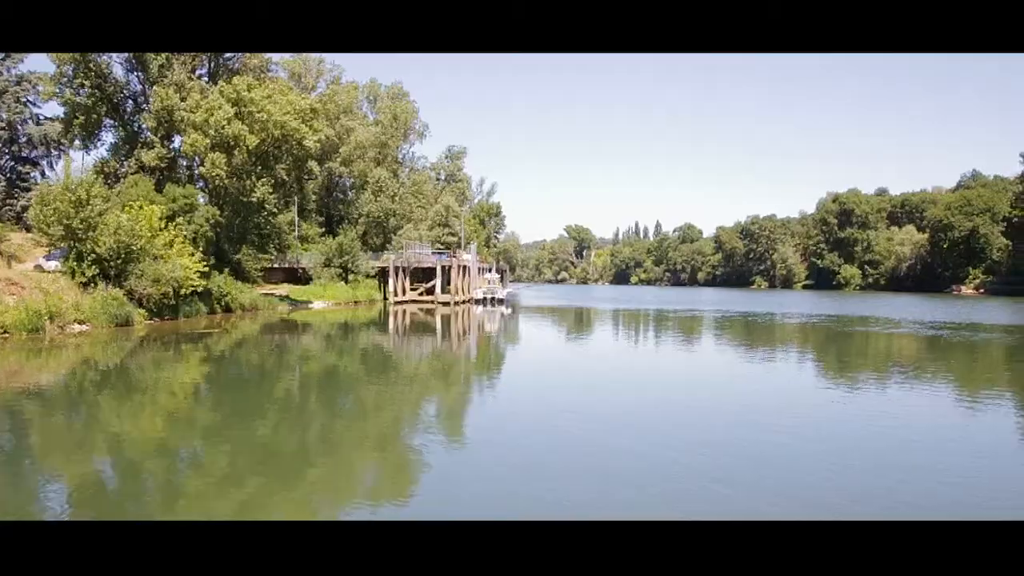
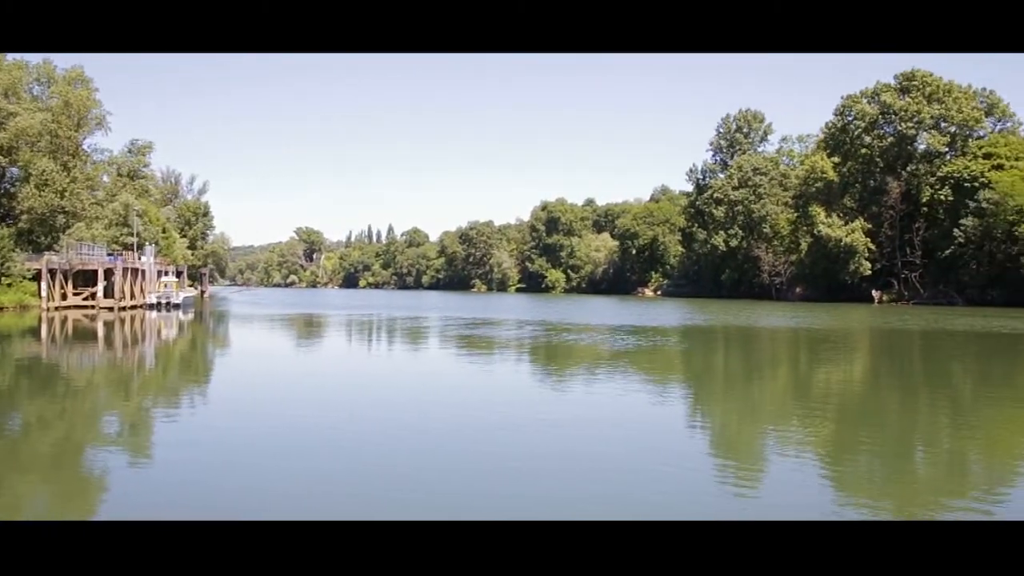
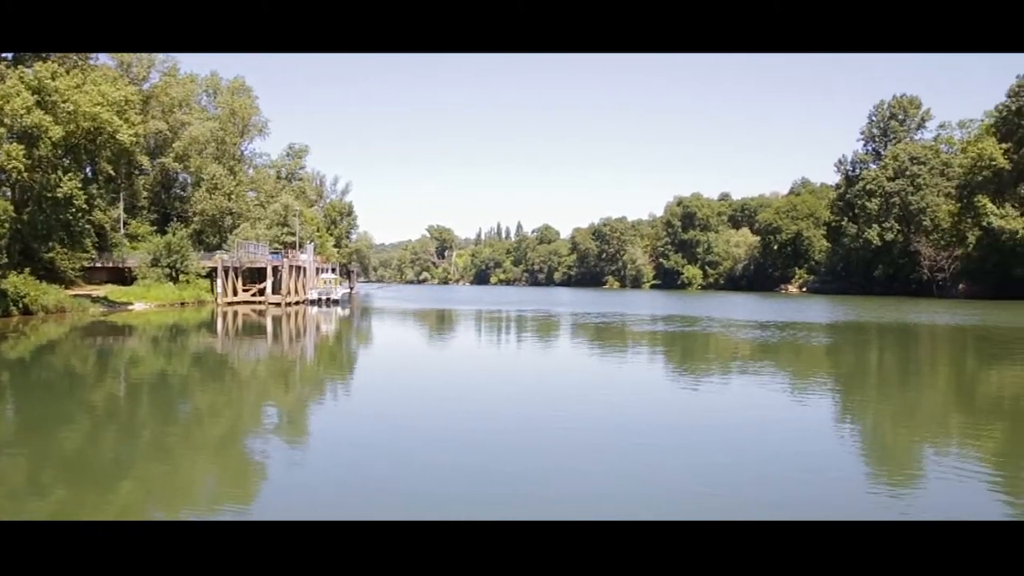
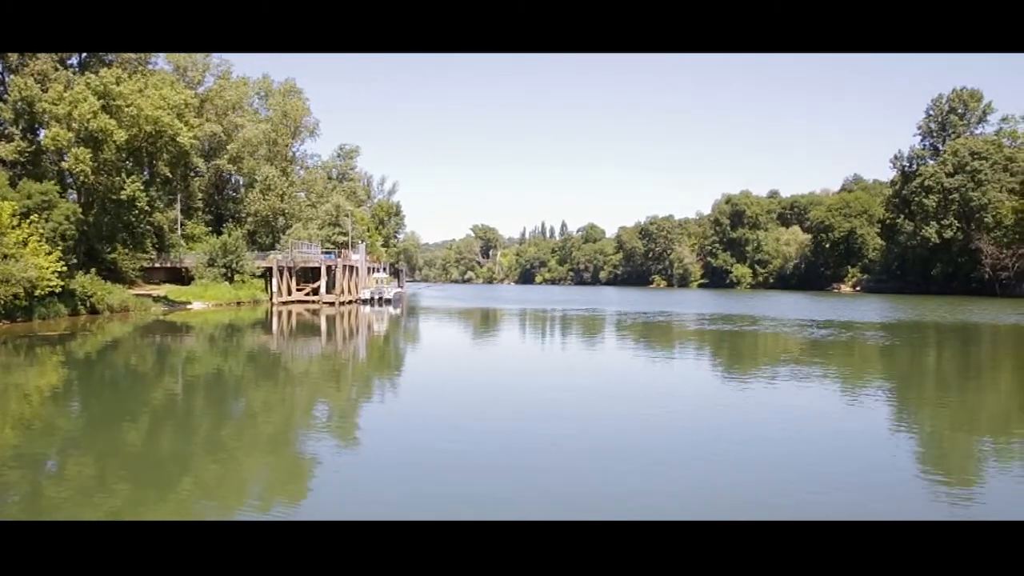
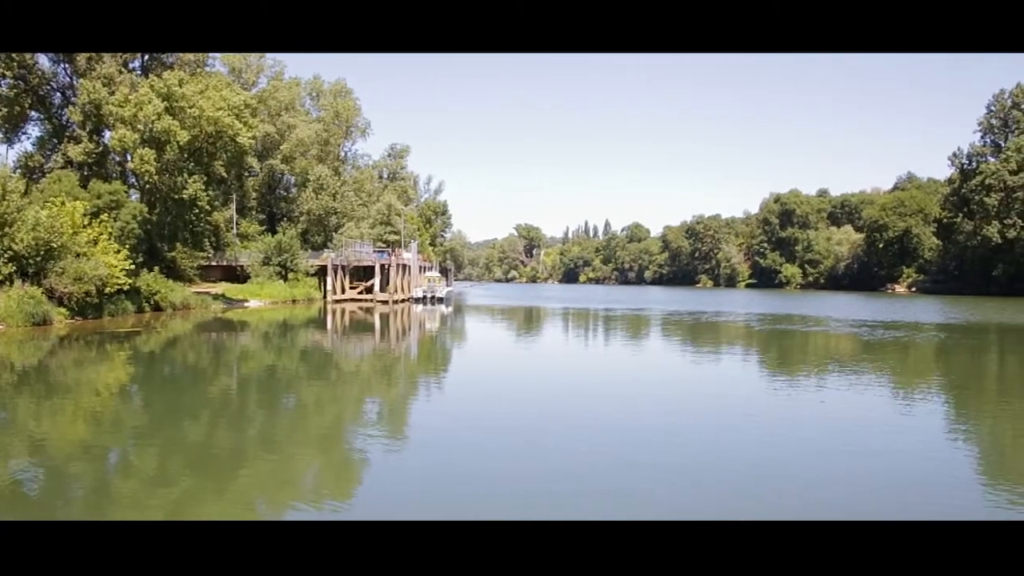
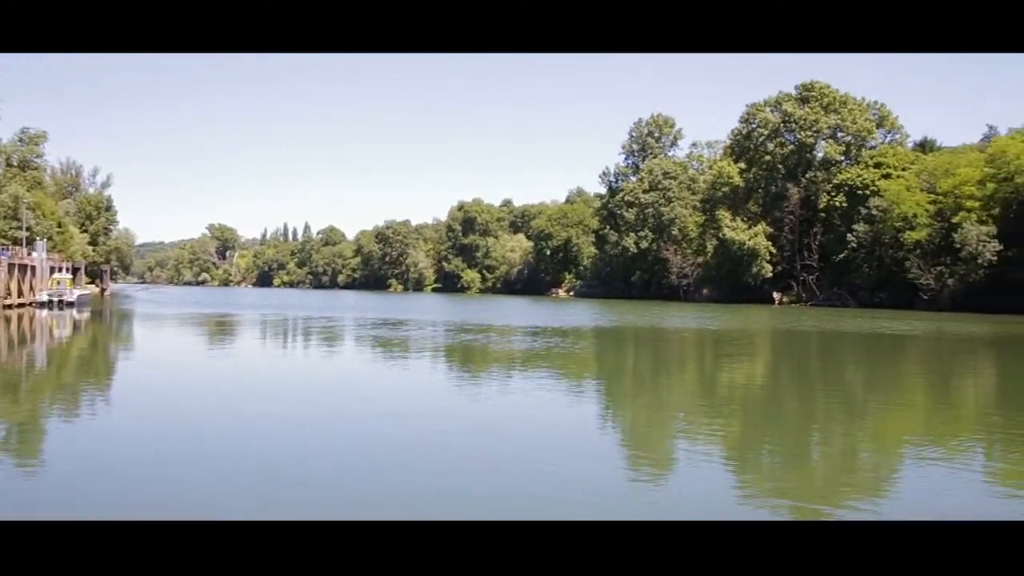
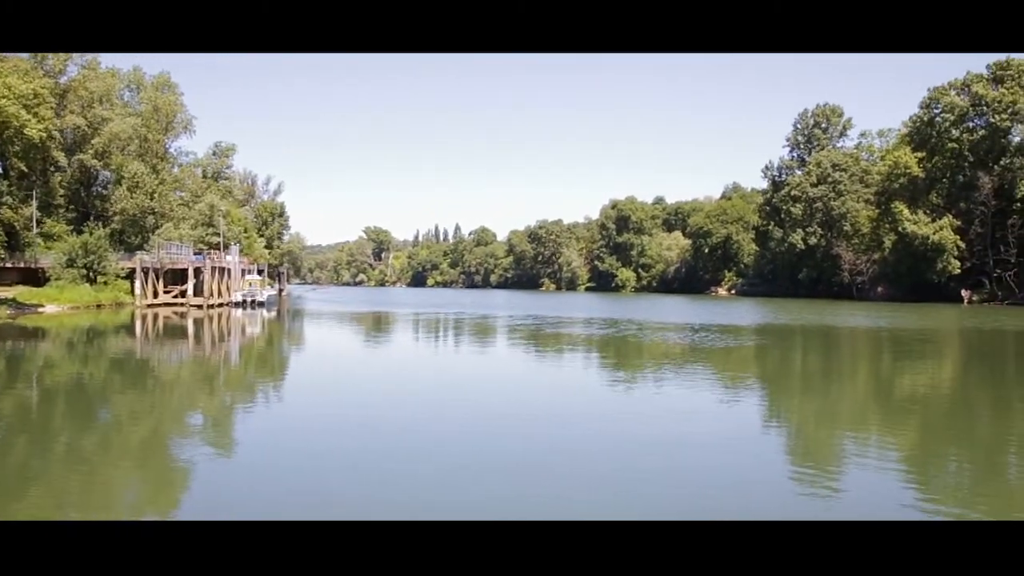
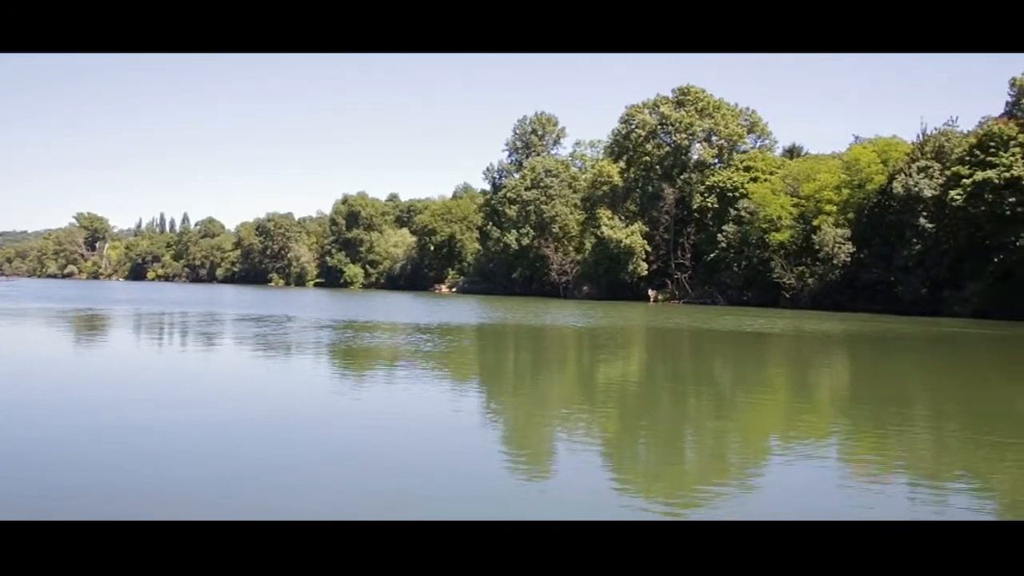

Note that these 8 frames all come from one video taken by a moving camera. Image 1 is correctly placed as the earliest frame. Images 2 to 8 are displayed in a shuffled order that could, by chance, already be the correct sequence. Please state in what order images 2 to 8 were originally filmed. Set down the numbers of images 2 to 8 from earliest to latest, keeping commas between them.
5, 4, 3, 7, 2, 6, 8
